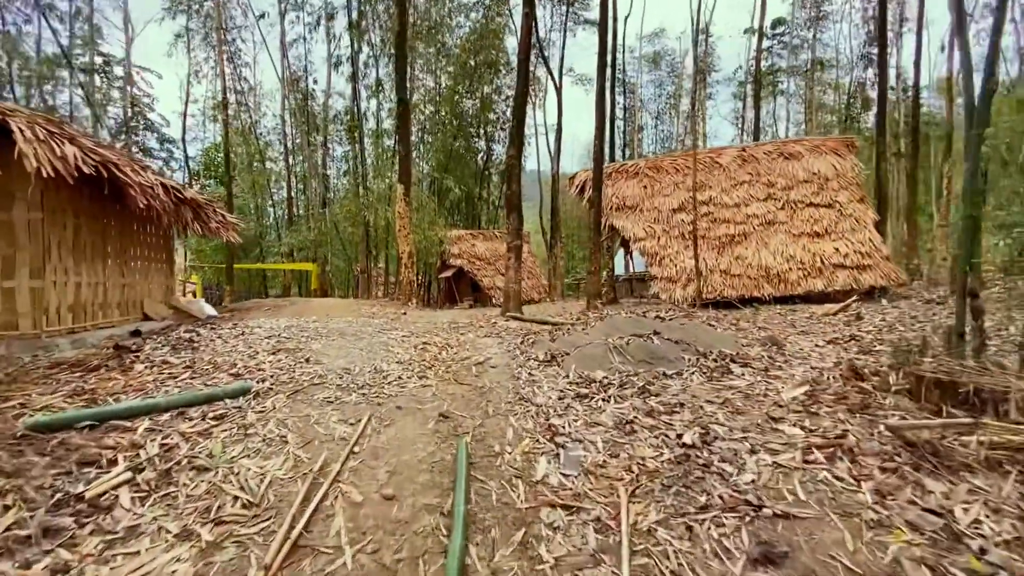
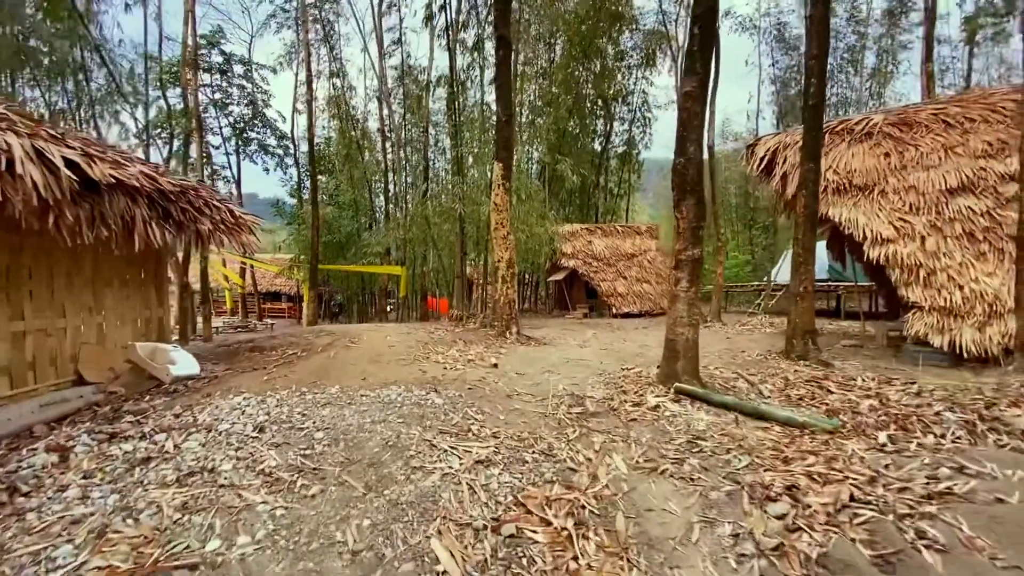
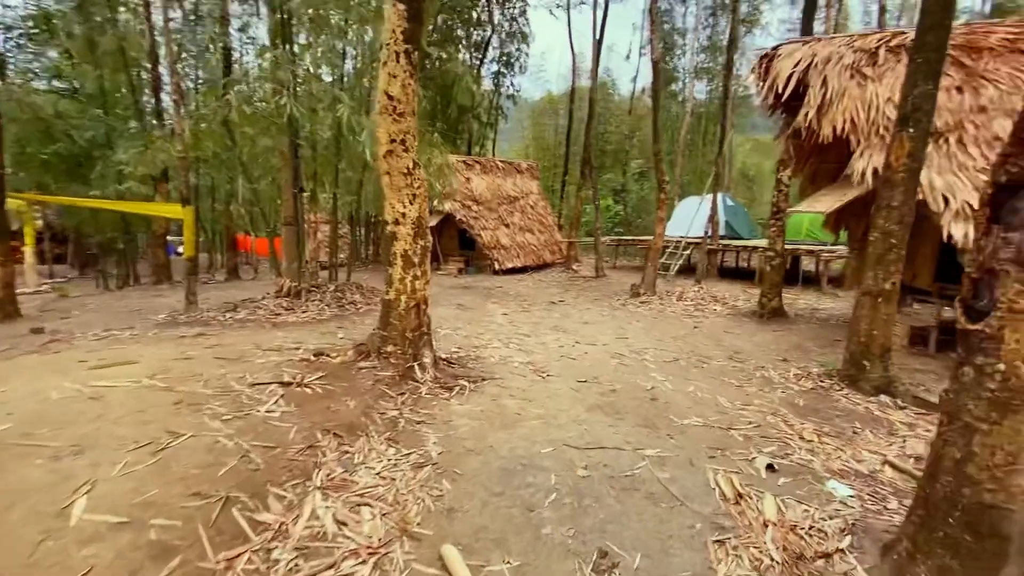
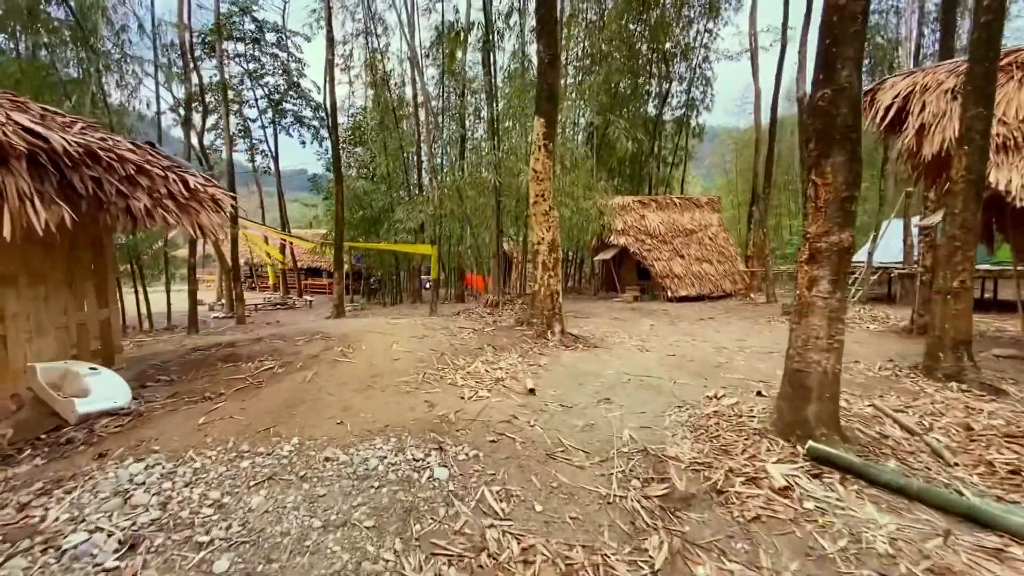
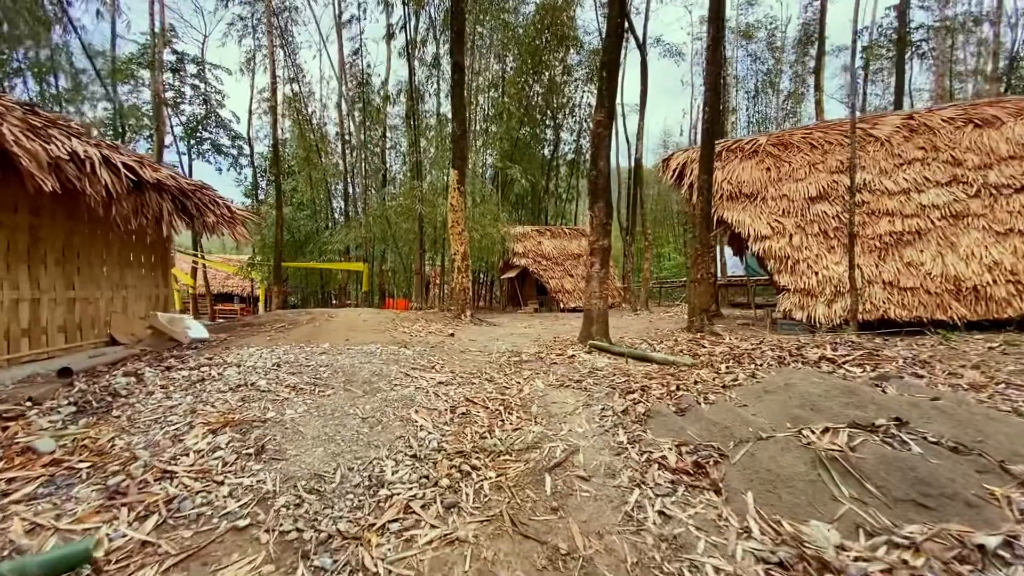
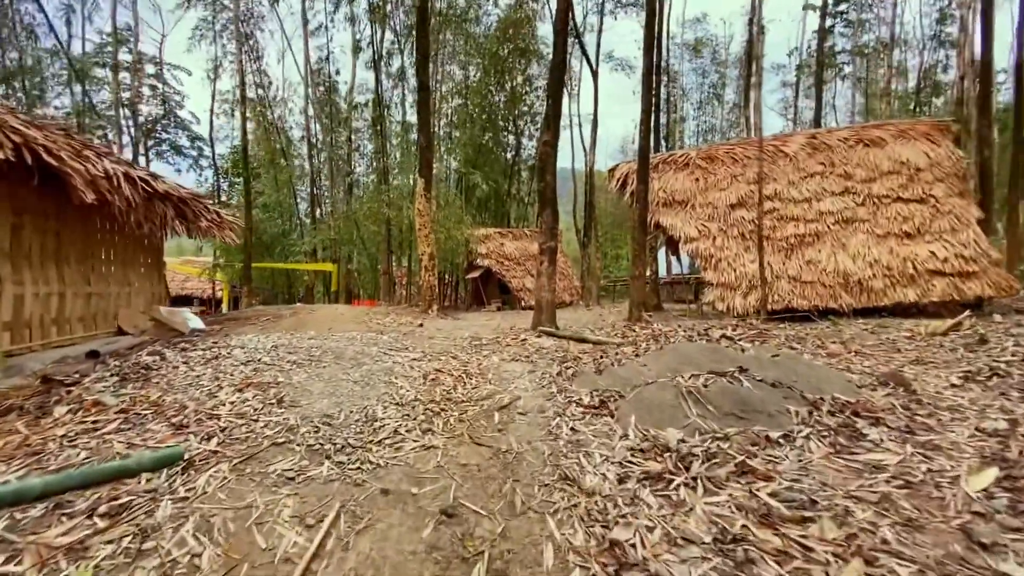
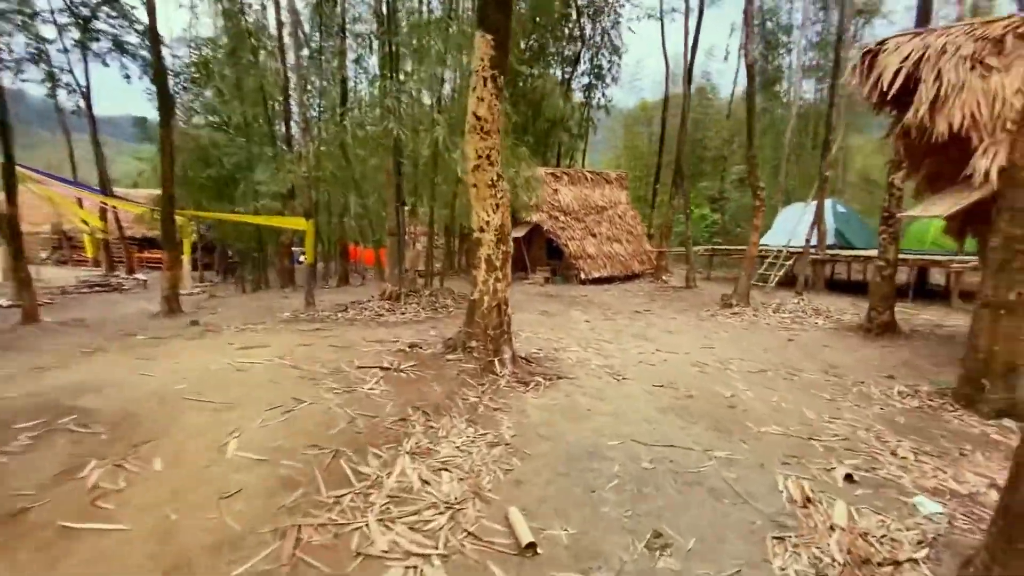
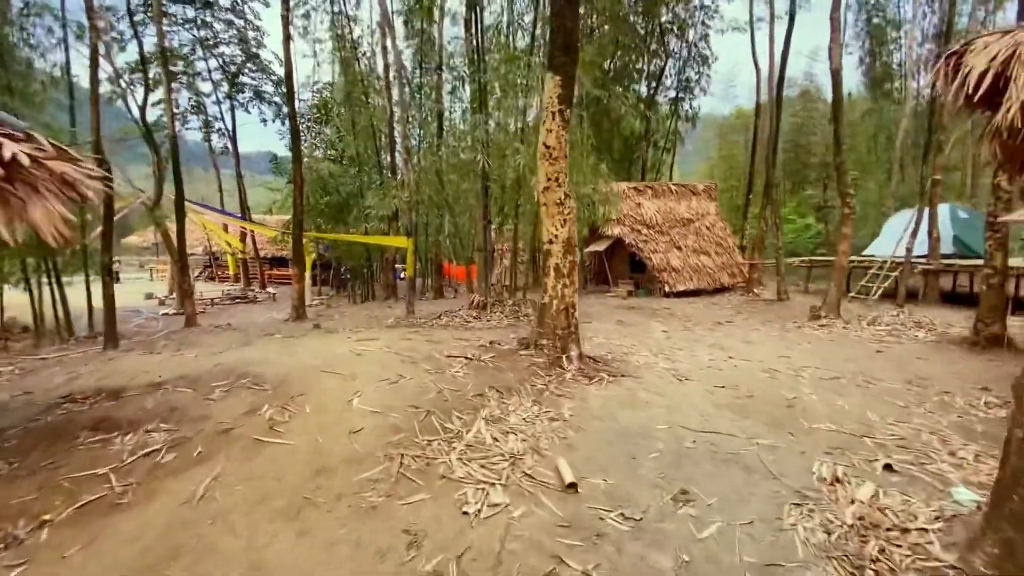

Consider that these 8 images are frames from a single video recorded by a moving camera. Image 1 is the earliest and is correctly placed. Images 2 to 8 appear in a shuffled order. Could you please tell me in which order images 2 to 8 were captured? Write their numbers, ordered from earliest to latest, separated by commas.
6, 5, 2, 4, 8, 7, 3
